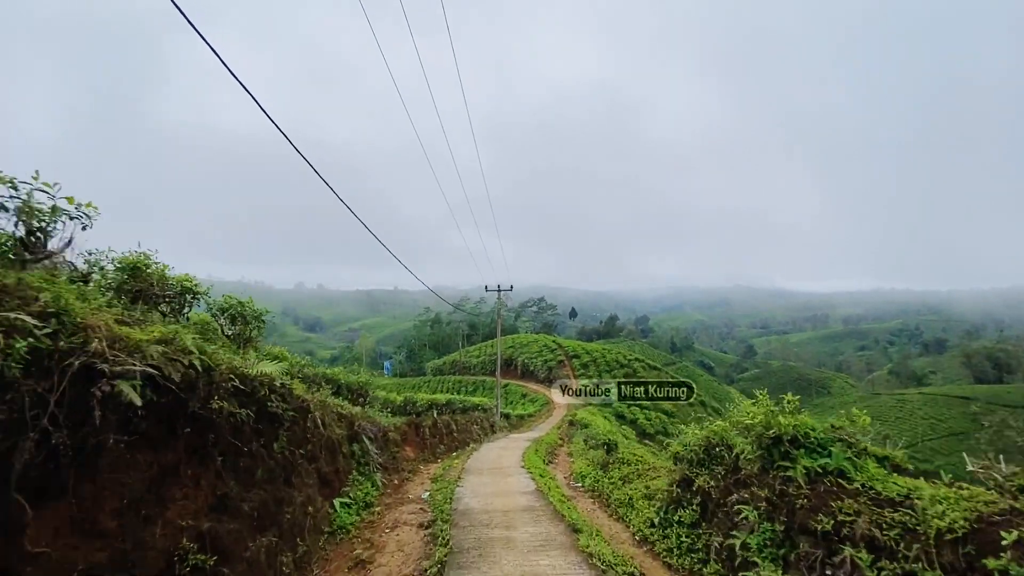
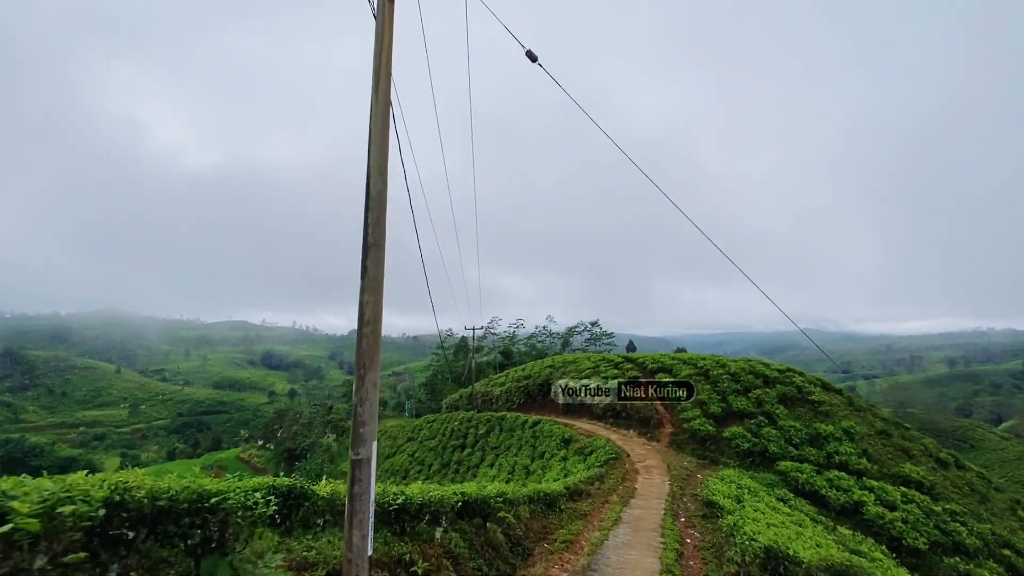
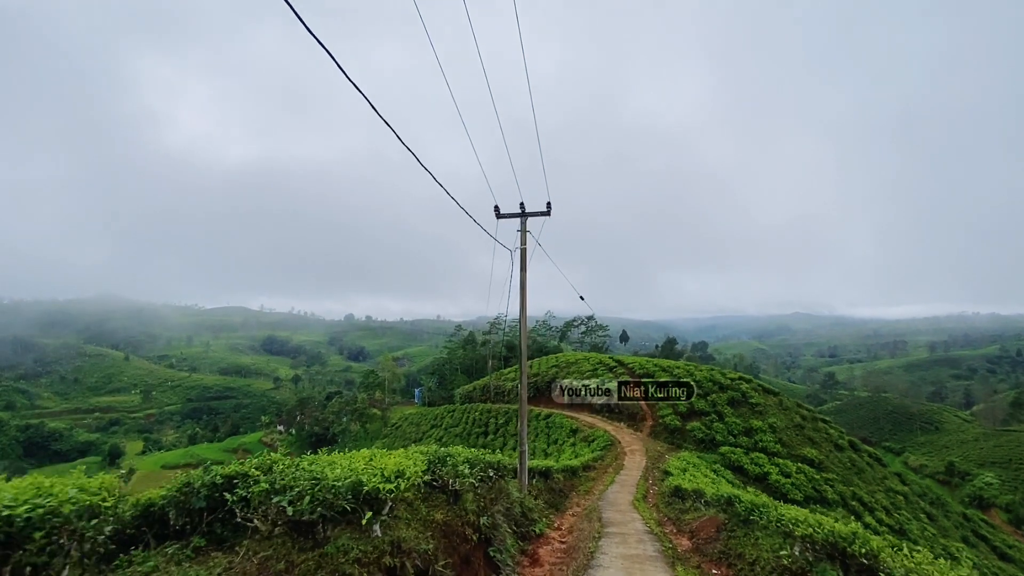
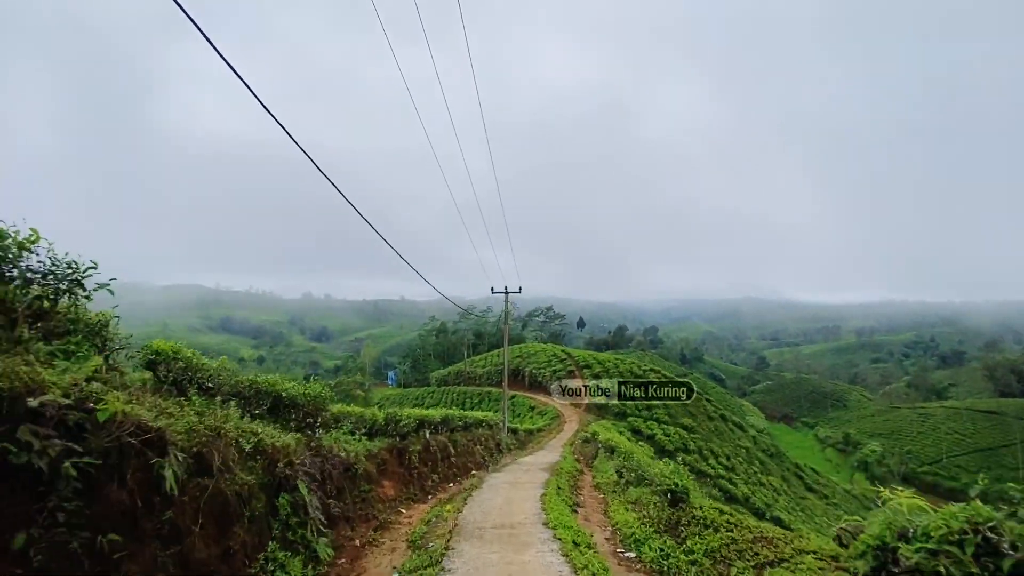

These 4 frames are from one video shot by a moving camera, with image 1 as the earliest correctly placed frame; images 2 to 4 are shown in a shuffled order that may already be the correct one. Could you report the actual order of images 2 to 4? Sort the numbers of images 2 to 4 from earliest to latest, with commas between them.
4, 3, 2
